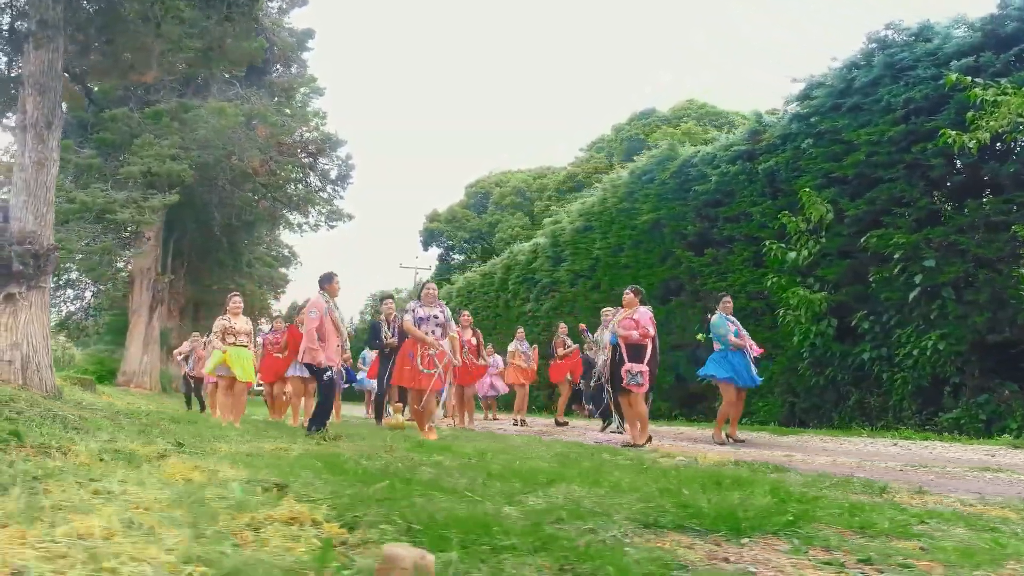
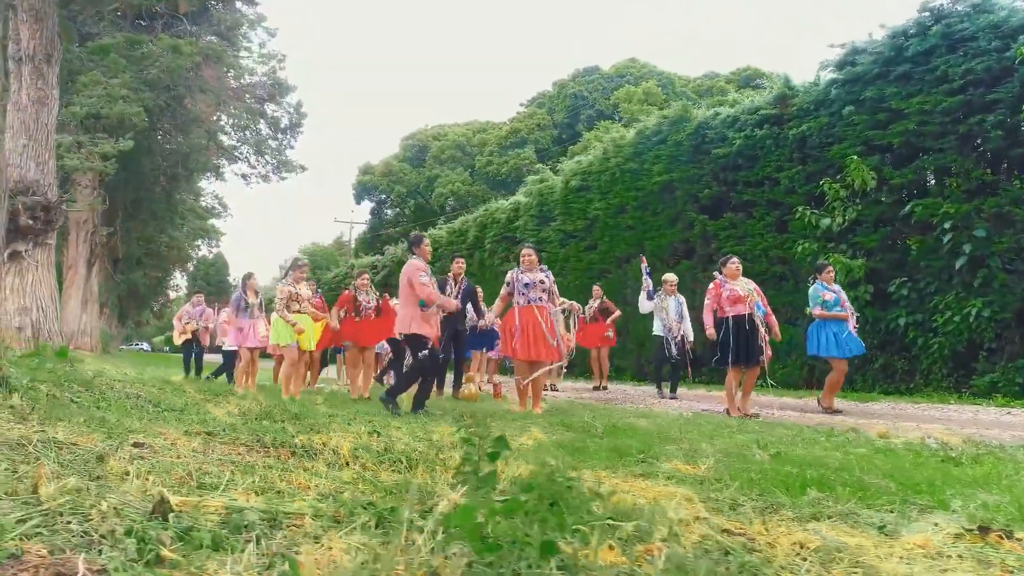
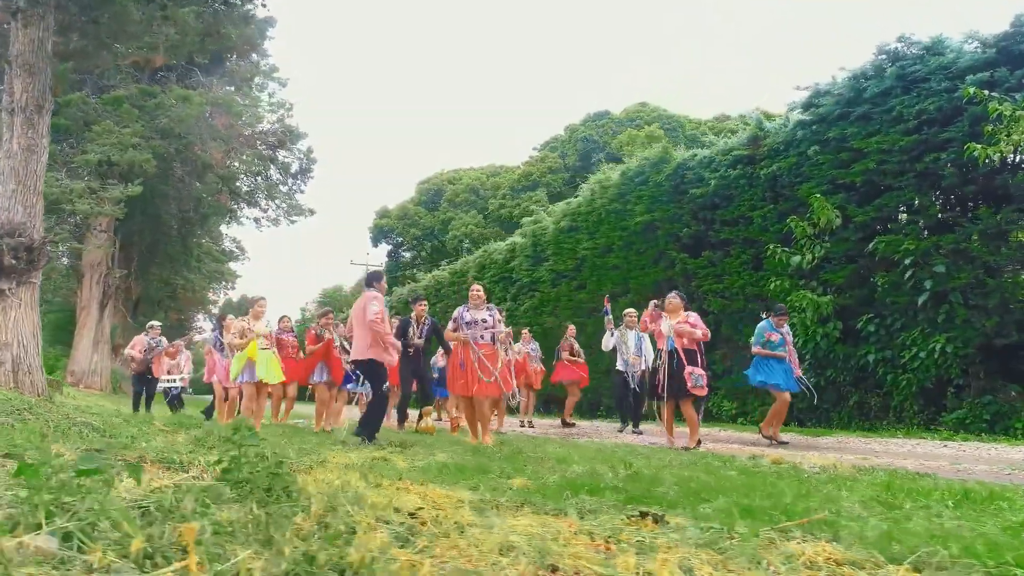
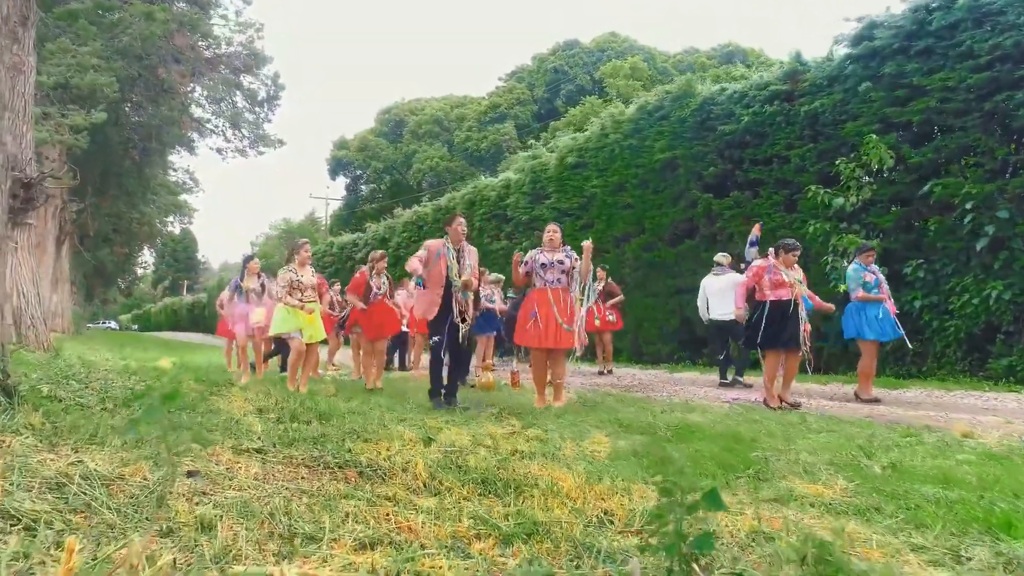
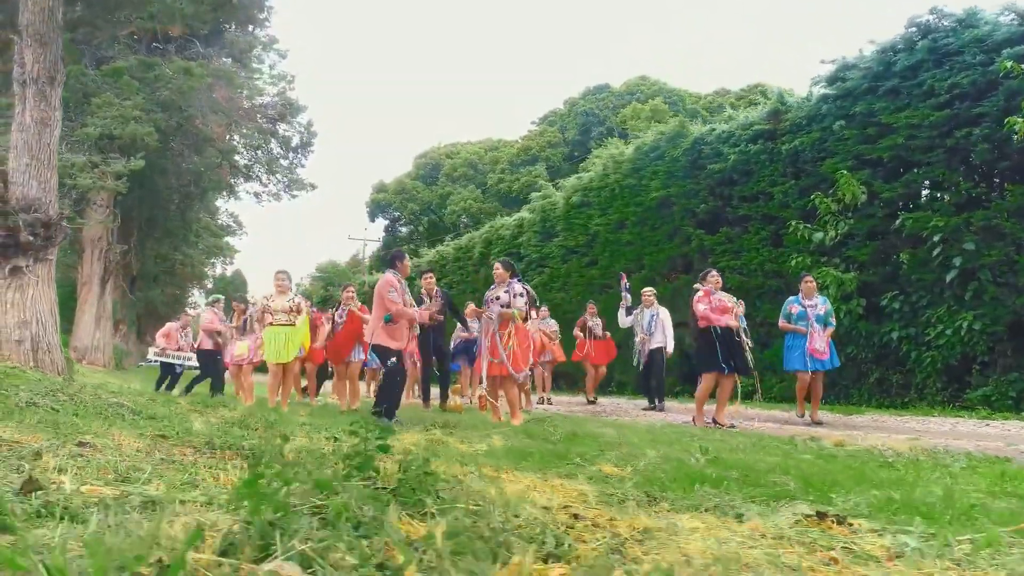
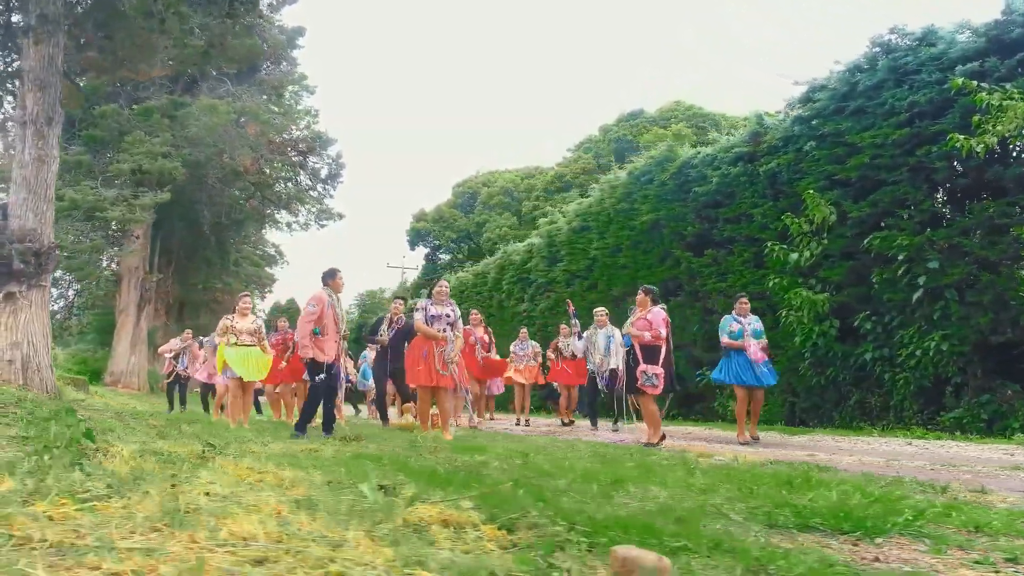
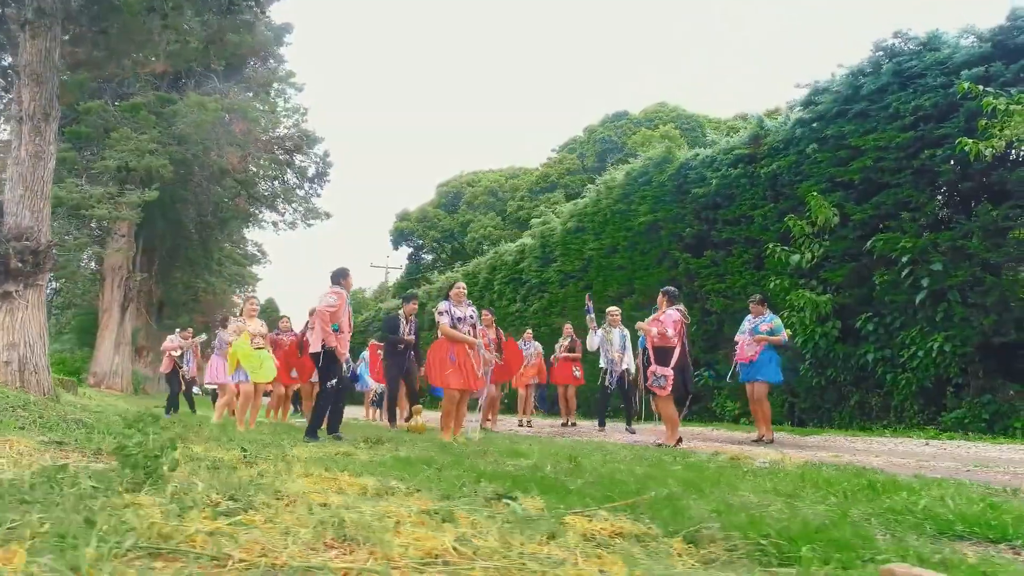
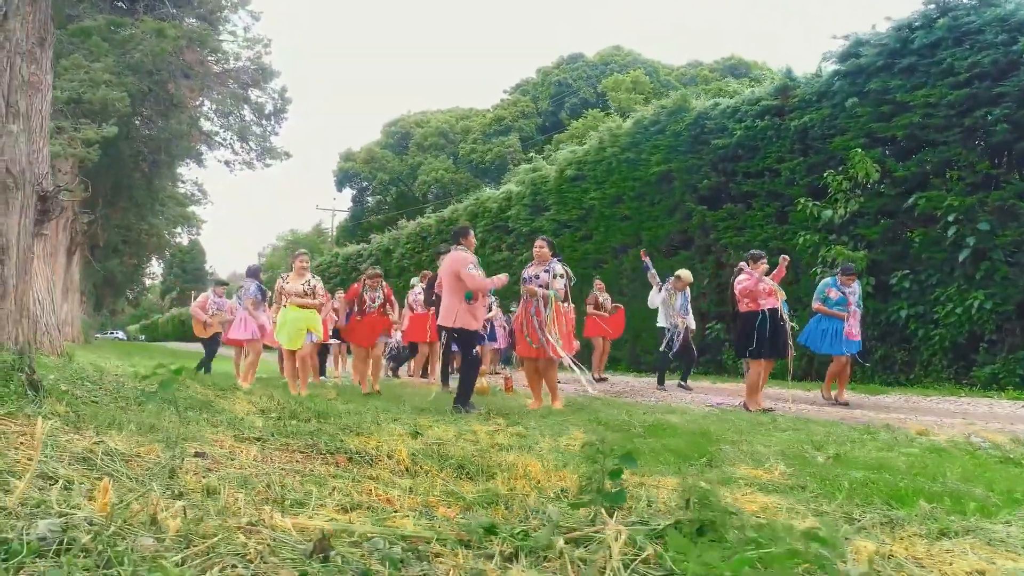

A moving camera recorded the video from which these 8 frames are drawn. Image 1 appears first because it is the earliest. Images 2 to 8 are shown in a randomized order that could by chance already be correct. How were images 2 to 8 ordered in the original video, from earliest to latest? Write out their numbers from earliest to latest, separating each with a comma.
6, 7, 3, 5, 2, 8, 4
